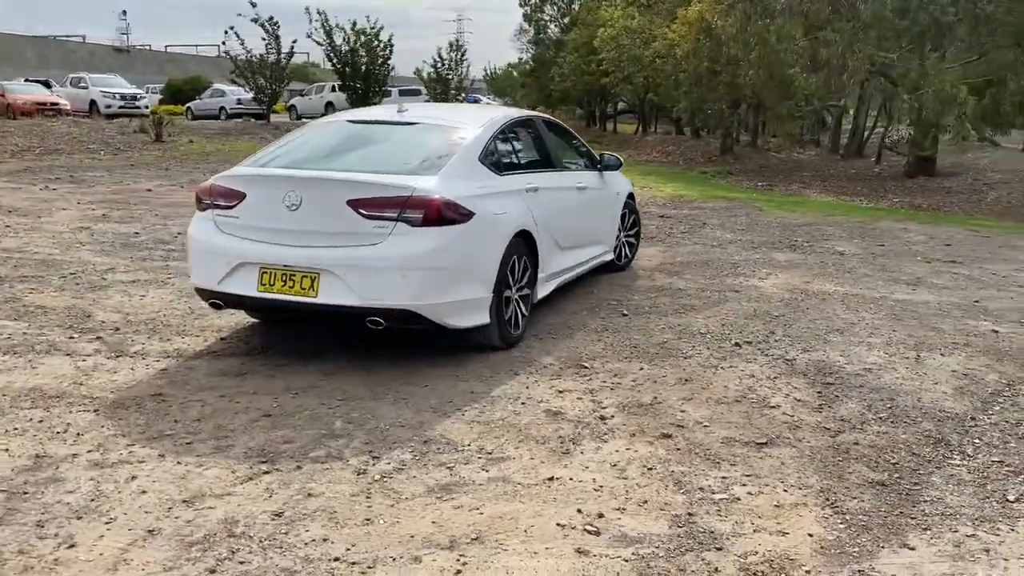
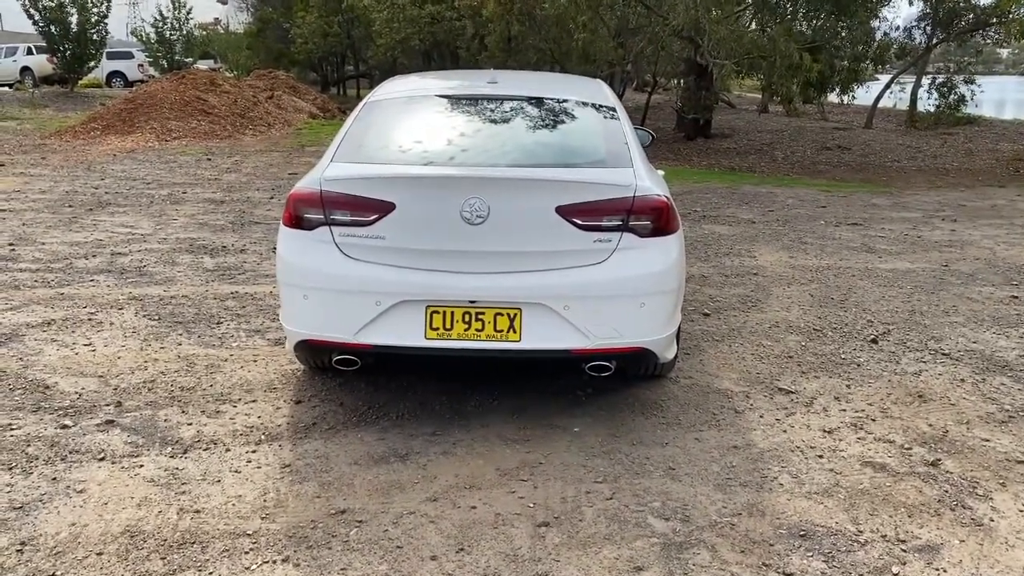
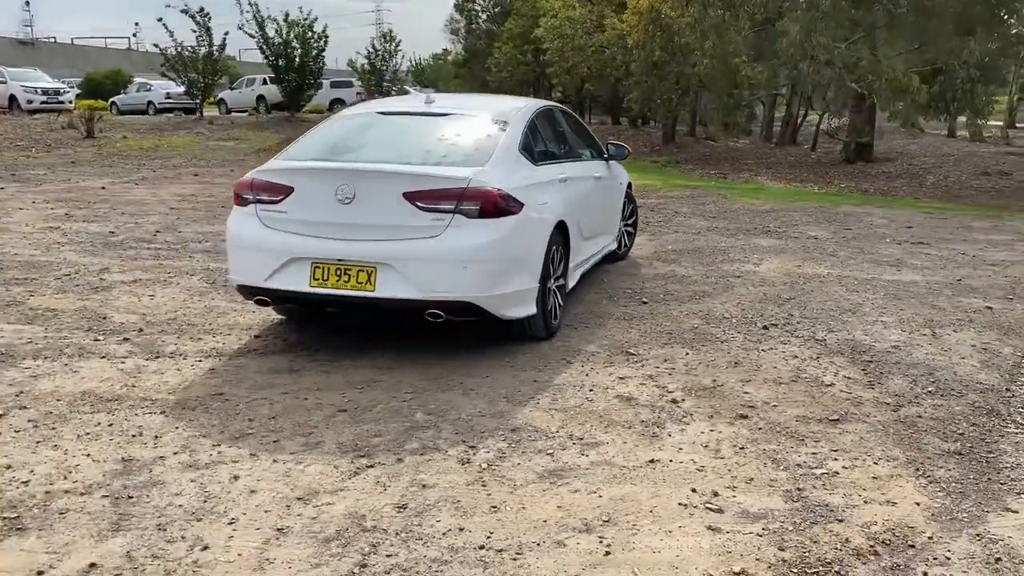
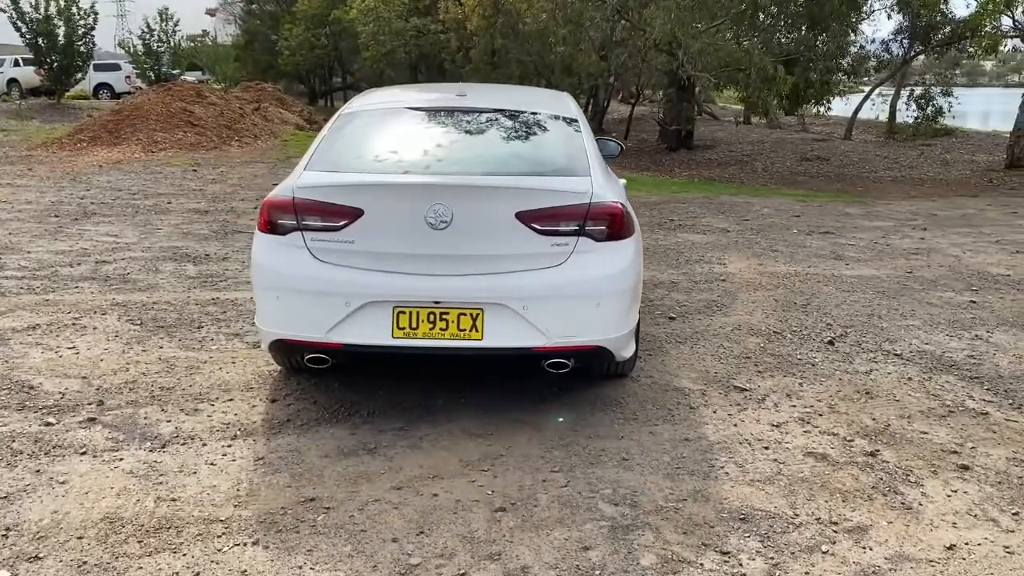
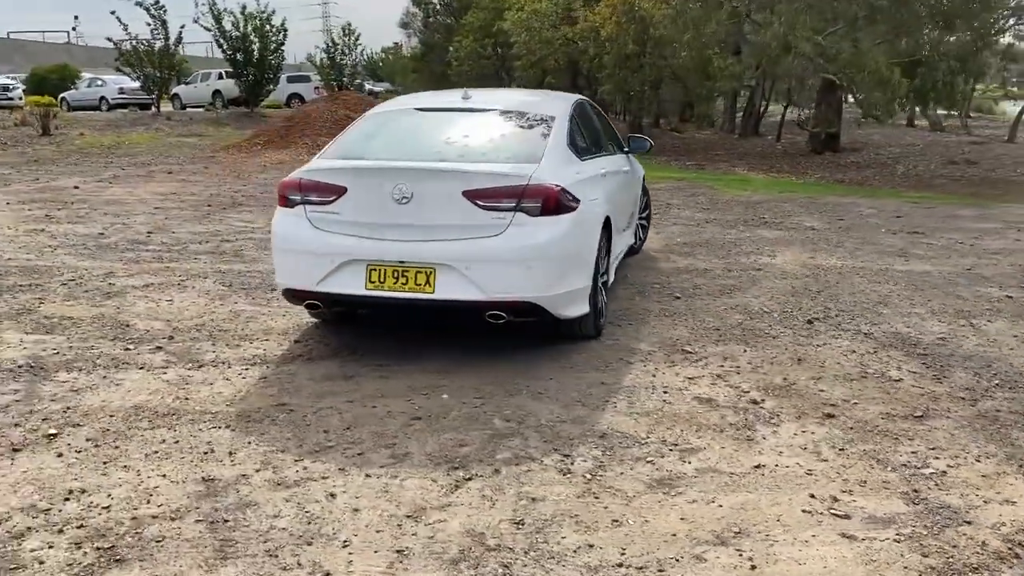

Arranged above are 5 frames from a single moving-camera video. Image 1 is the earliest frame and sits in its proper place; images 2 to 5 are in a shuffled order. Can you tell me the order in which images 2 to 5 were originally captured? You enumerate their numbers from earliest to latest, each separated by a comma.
3, 5, 4, 2
